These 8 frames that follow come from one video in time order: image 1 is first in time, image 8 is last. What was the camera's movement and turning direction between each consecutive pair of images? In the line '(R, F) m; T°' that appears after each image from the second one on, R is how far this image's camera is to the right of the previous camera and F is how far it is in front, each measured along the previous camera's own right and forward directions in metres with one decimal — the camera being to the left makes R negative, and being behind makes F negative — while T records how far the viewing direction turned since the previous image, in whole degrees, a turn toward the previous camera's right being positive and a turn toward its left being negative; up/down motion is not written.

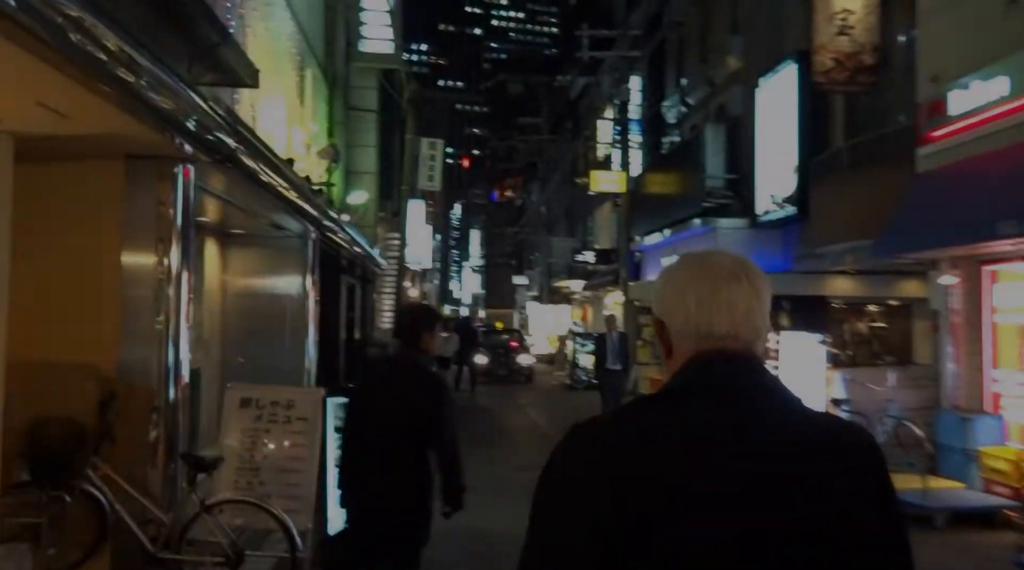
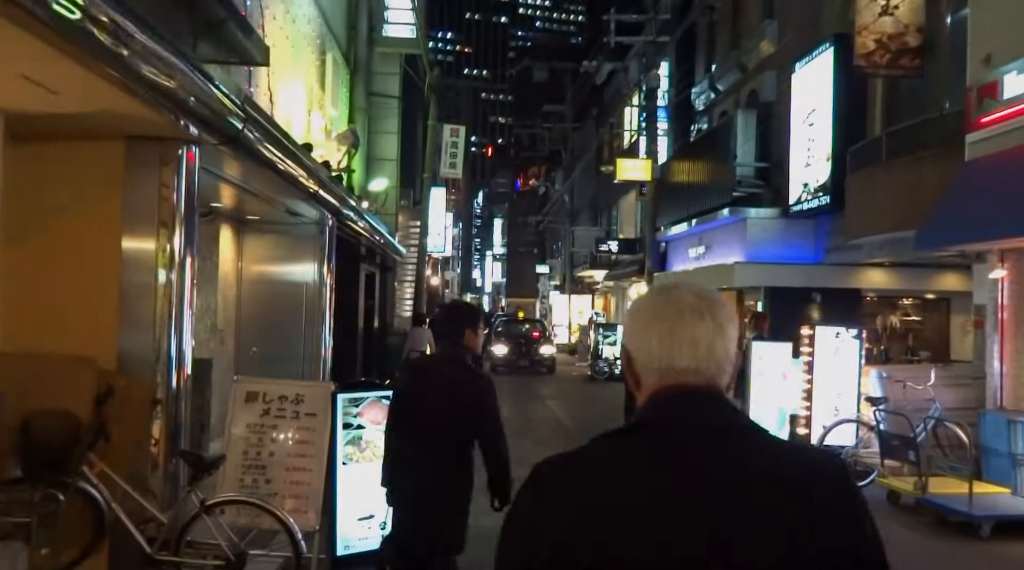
(0.0, +0.4) m; -1°
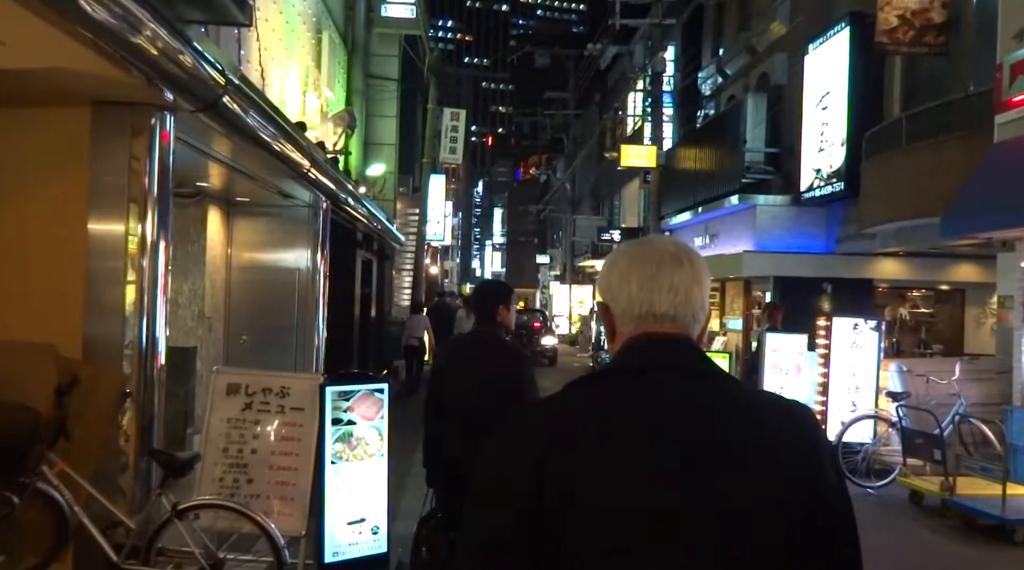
(0.0, +0.5) m; 0°
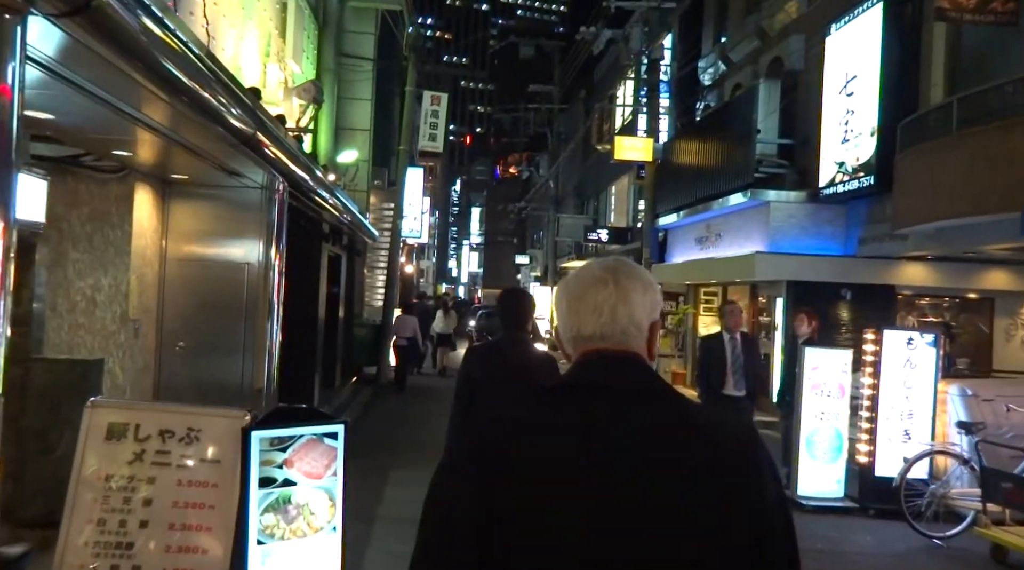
(-0.2, +1.7) m; +2°
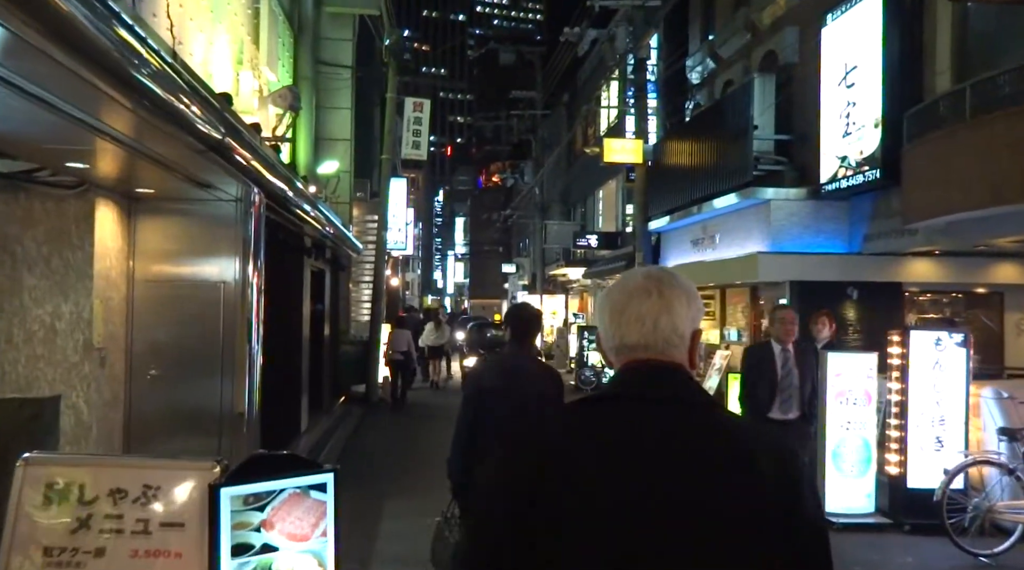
(-0.1, +0.6) m; +1°
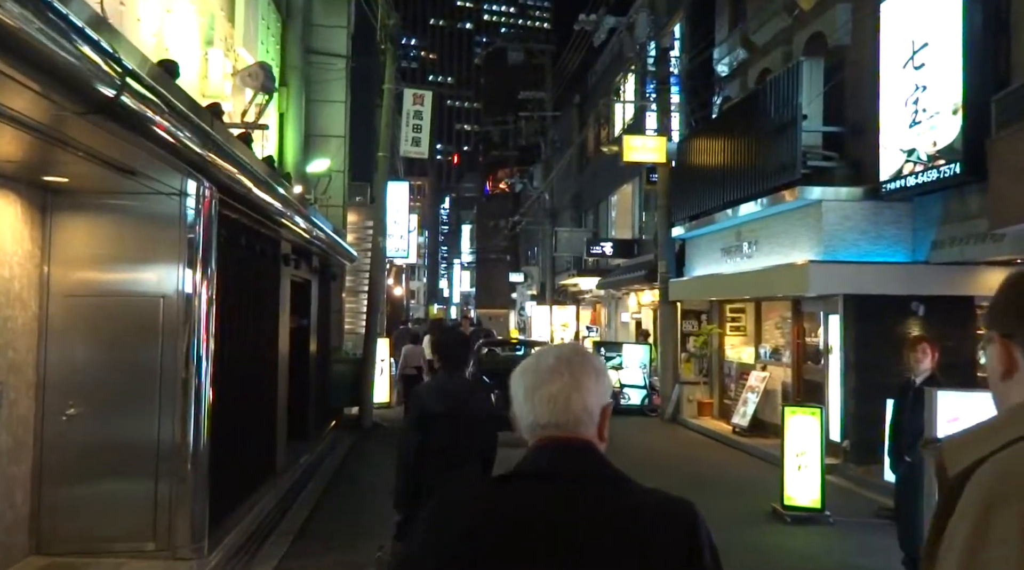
(-0.1, +1.8) m; 0°
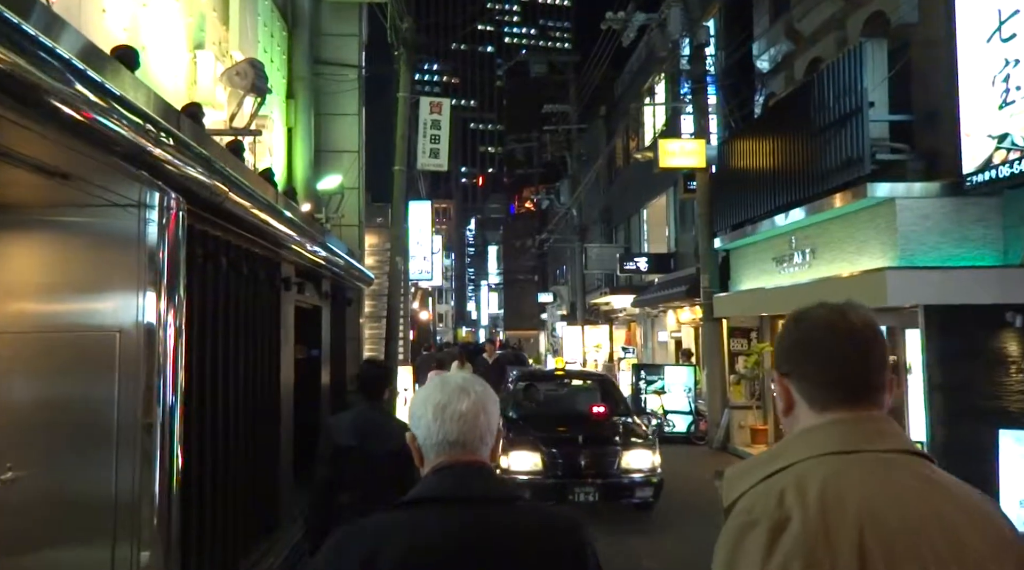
(0.0, +1.4) m; -2°
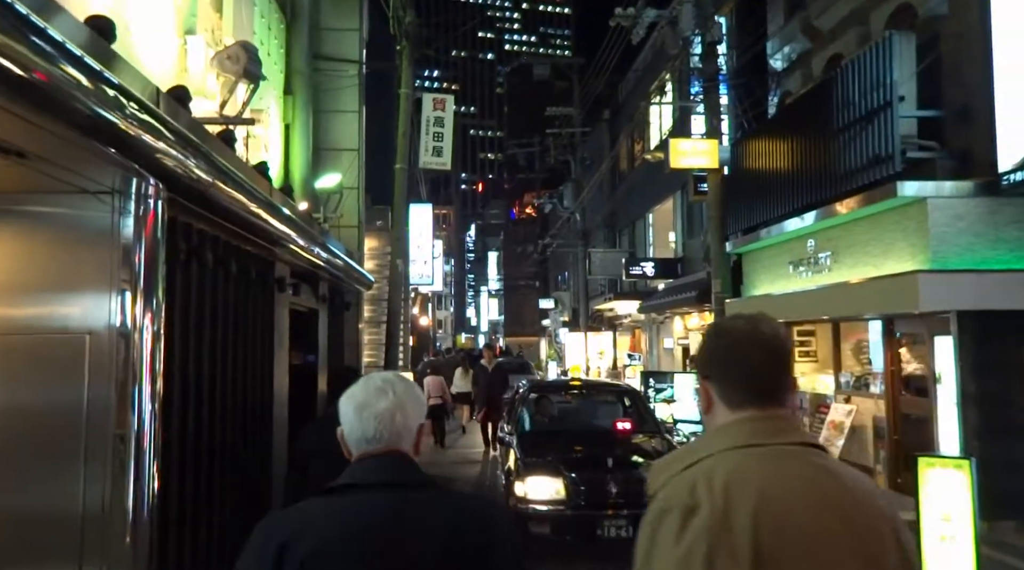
(-0.1, +0.6) m; 0°
